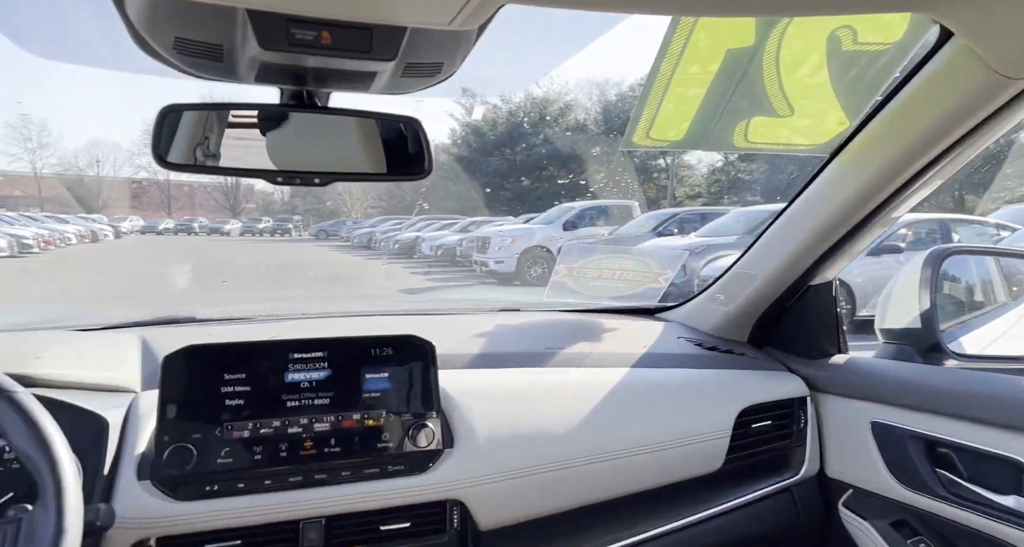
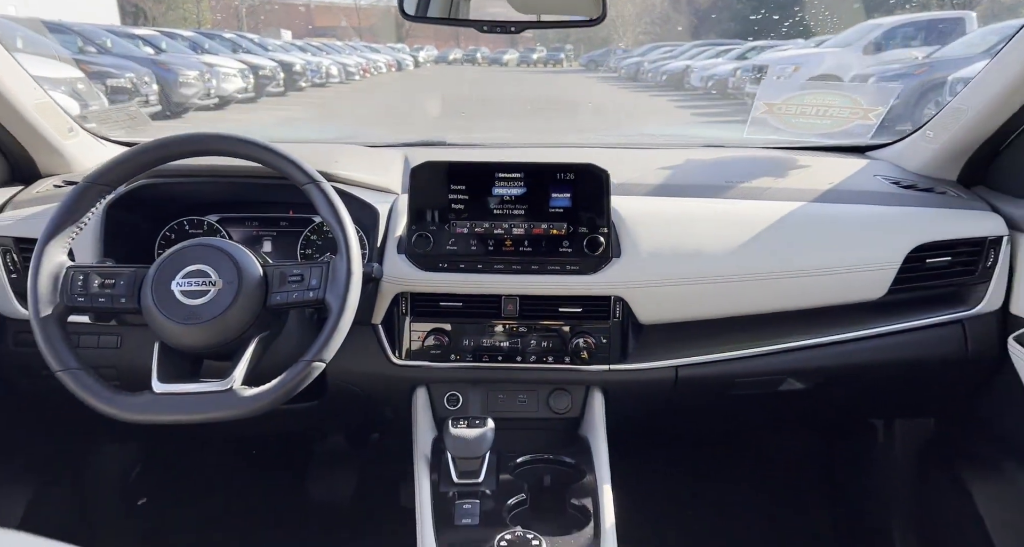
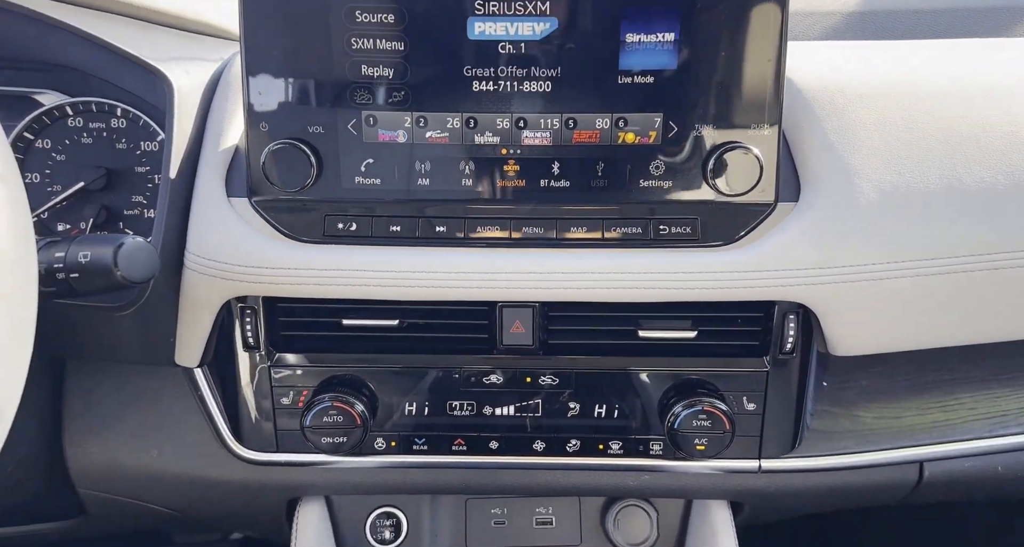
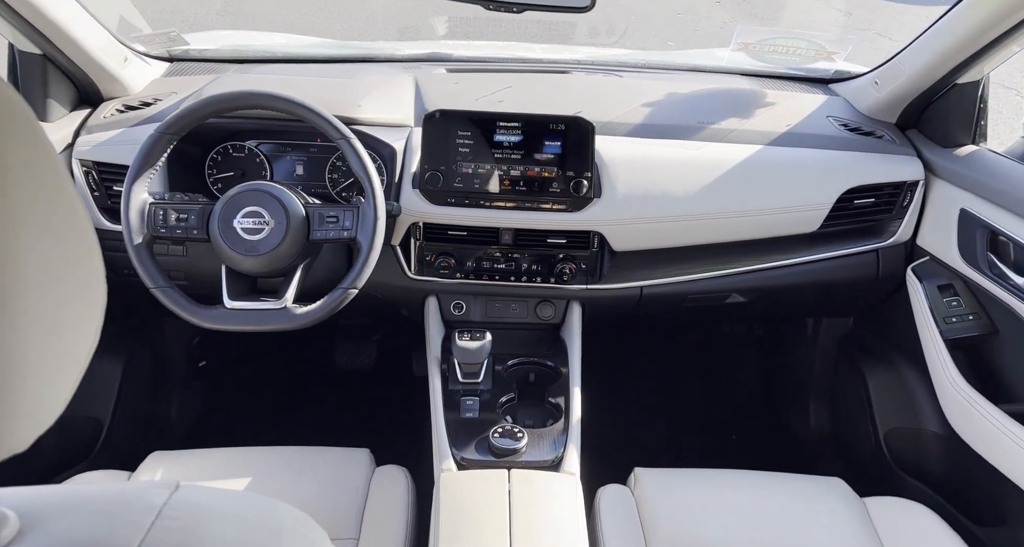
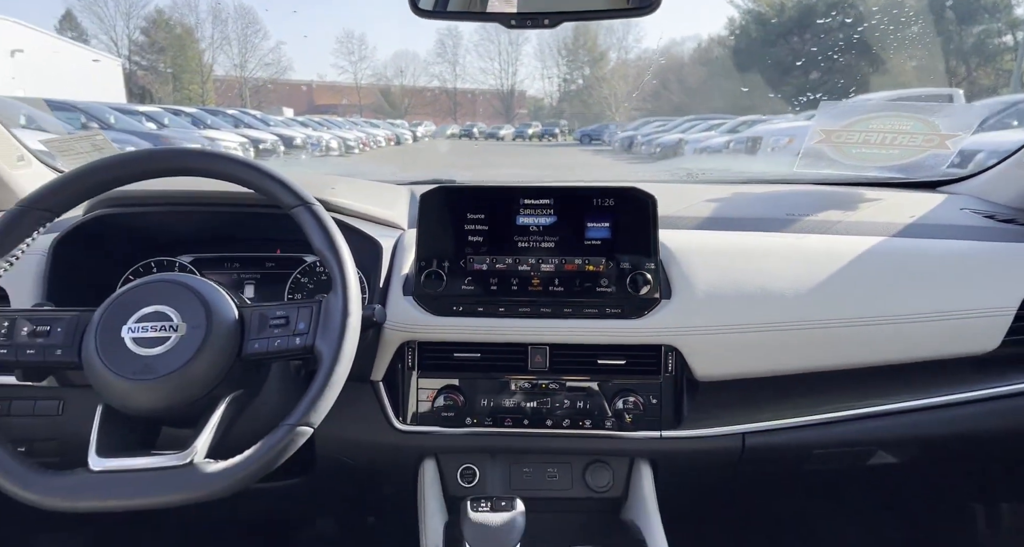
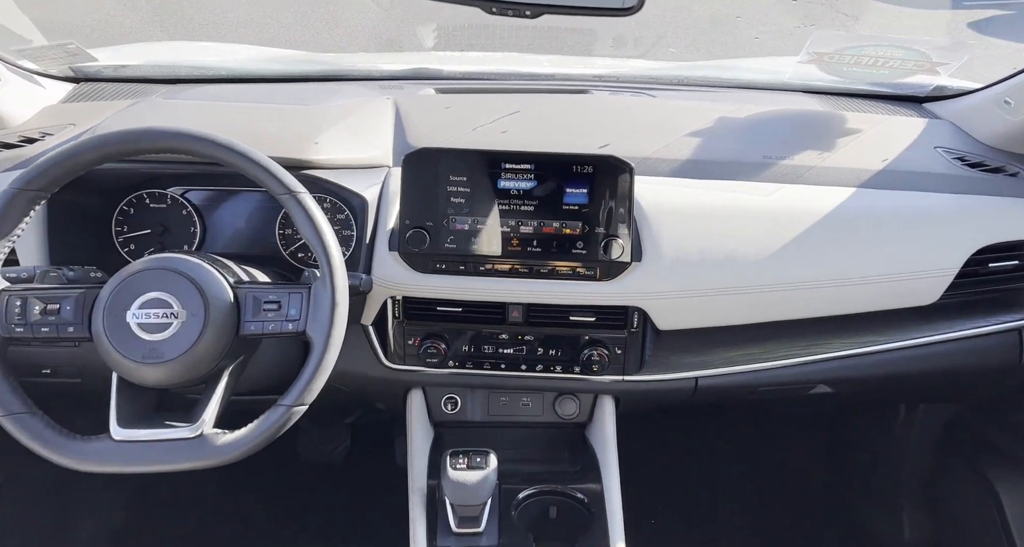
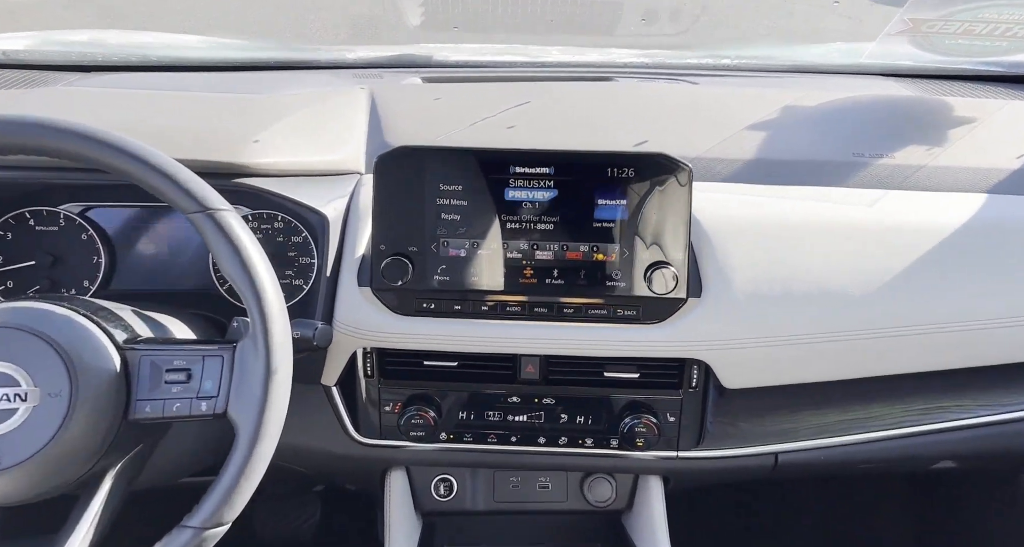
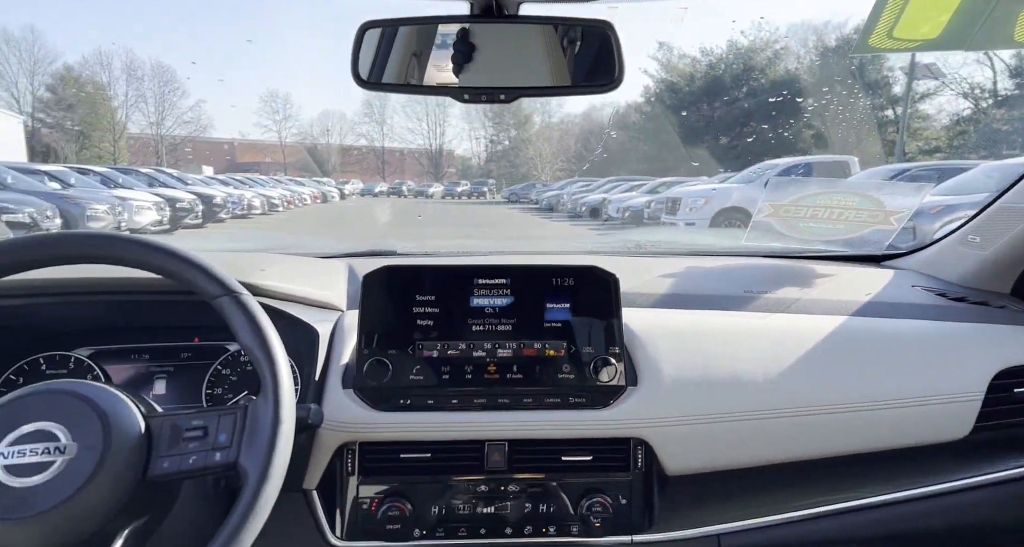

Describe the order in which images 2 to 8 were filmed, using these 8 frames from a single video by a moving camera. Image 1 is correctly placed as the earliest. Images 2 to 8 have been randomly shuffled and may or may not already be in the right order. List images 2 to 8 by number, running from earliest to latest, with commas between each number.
8, 5, 2, 4, 6, 7, 3
